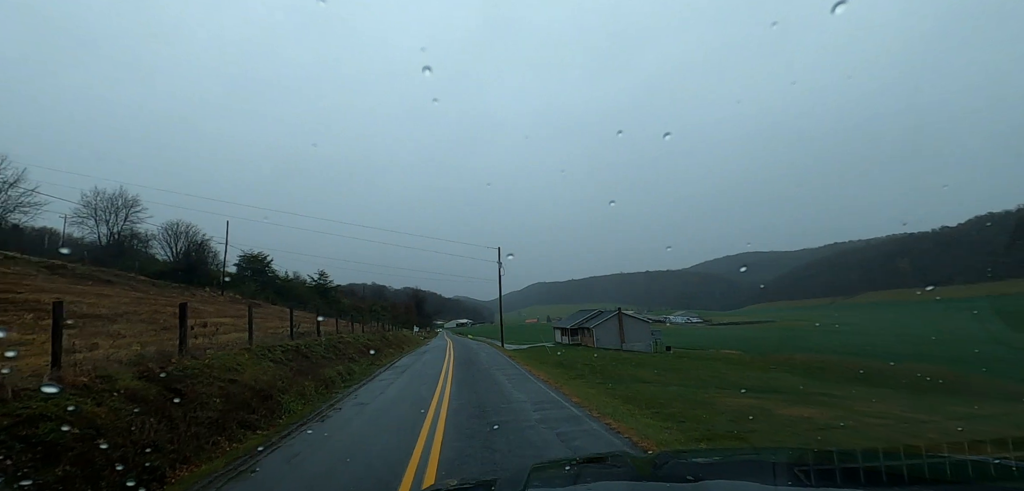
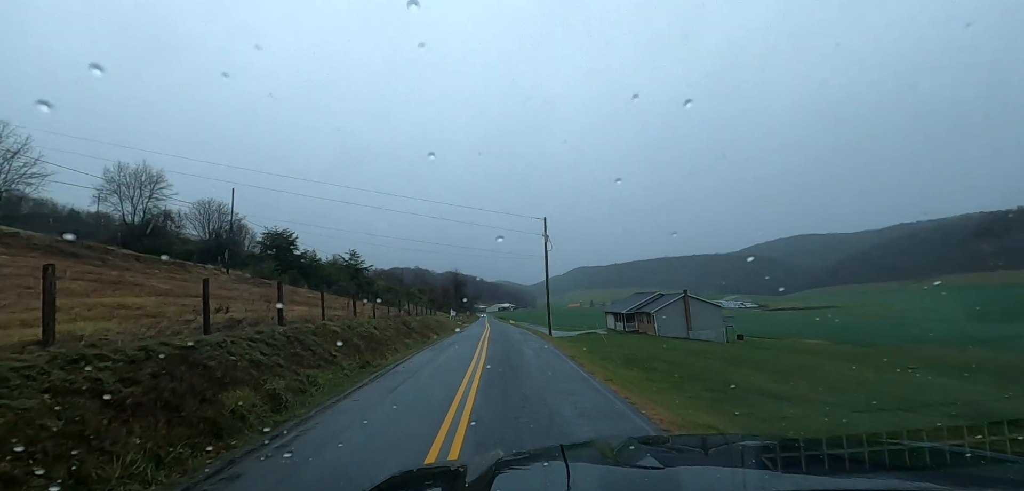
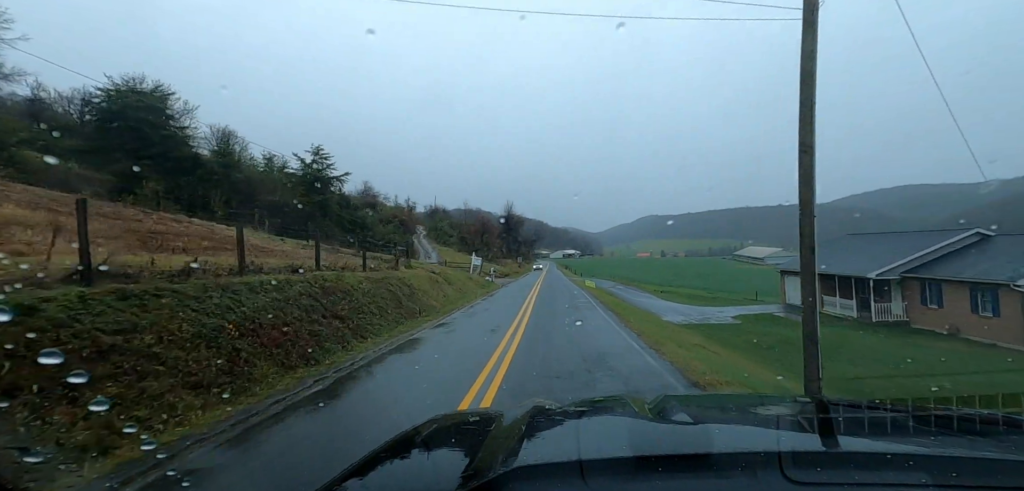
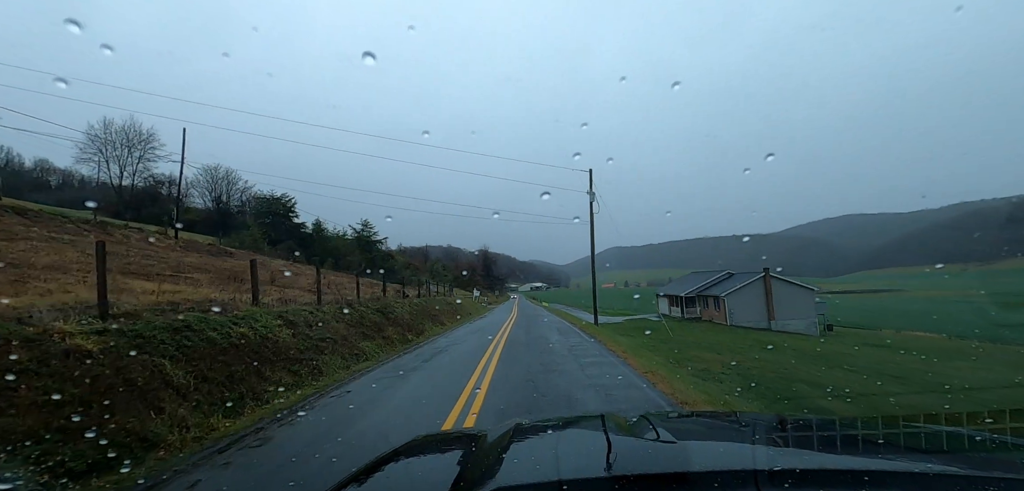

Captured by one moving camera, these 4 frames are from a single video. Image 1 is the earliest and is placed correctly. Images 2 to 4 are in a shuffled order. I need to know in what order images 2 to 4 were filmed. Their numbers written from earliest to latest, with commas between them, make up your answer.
2, 4, 3
